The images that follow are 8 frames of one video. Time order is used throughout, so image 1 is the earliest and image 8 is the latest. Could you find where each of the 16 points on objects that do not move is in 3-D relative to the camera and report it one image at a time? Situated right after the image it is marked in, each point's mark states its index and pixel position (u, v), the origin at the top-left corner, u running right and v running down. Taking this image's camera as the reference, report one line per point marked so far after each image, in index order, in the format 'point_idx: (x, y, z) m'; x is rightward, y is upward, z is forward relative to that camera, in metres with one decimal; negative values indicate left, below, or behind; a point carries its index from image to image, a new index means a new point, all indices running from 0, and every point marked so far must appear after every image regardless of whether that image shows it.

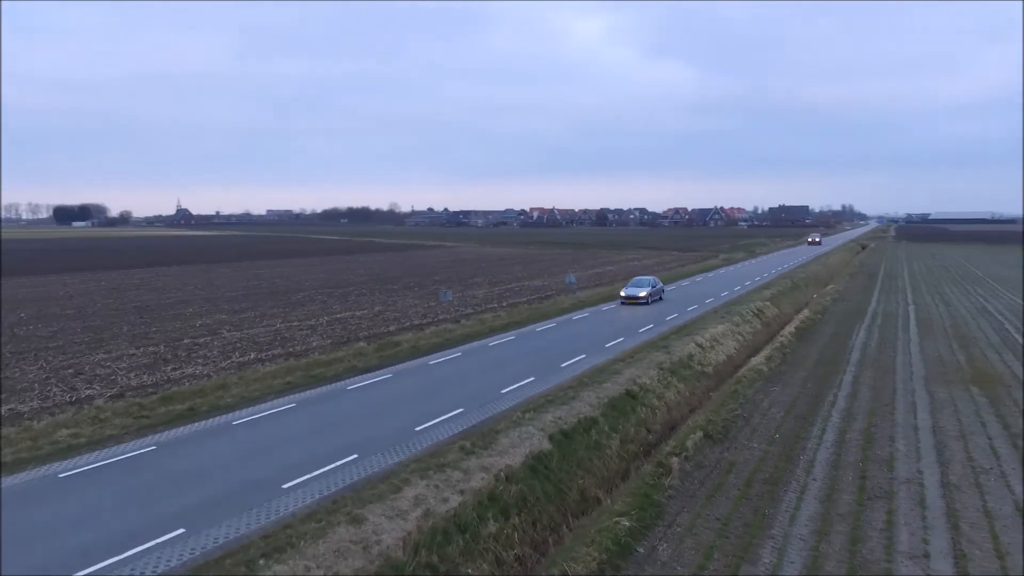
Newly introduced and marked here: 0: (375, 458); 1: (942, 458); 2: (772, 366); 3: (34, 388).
0: (-1.8, -2.1, +9.2) m
1: (+6.0, -2.4, +10.3) m
2: (+5.9, -1.8, +16.5) m
3: (-9.3, -1.9, +14.1) m
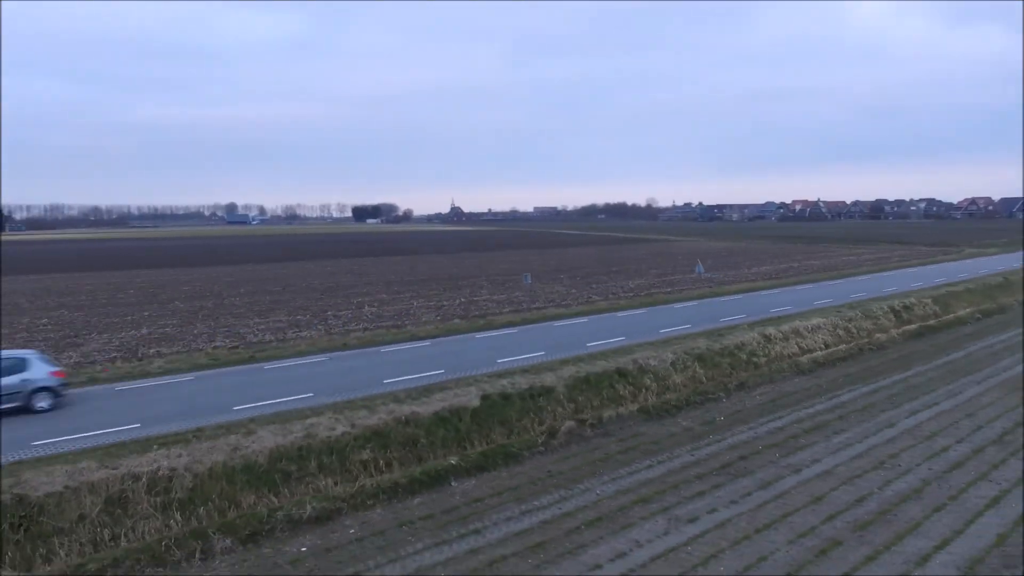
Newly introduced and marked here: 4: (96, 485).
0: (-3.0, -1.7, +11.5) m
1: (+4.7, -2.2, +9.8) m
2: (+6.7, -1.6, +15.6) m
3: (-8.4, -1.3, +18.7) m
4: (-4.5, -2.1, +8.0) m
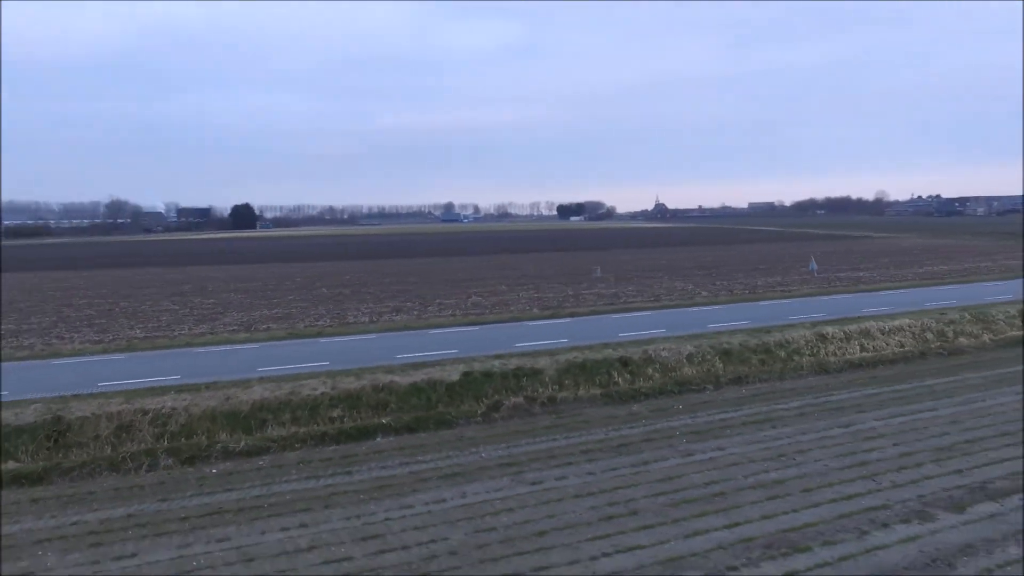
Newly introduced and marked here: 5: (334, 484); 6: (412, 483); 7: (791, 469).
0: (-3.3, -1.4, +13.6) m
1: (+3.6, -2.1, +9.8) m
2: (+7.2, -1.6, +14.8) m
3: (-6.4, -0.9, +22.1) m
4: (-5.8, -1.8, +10.7) m
5: (-2.1, -2.3, +8.5) m
6: (-1.2, -2.3, +8.5) m
7: (+3.4, -2.2, +8.8) m
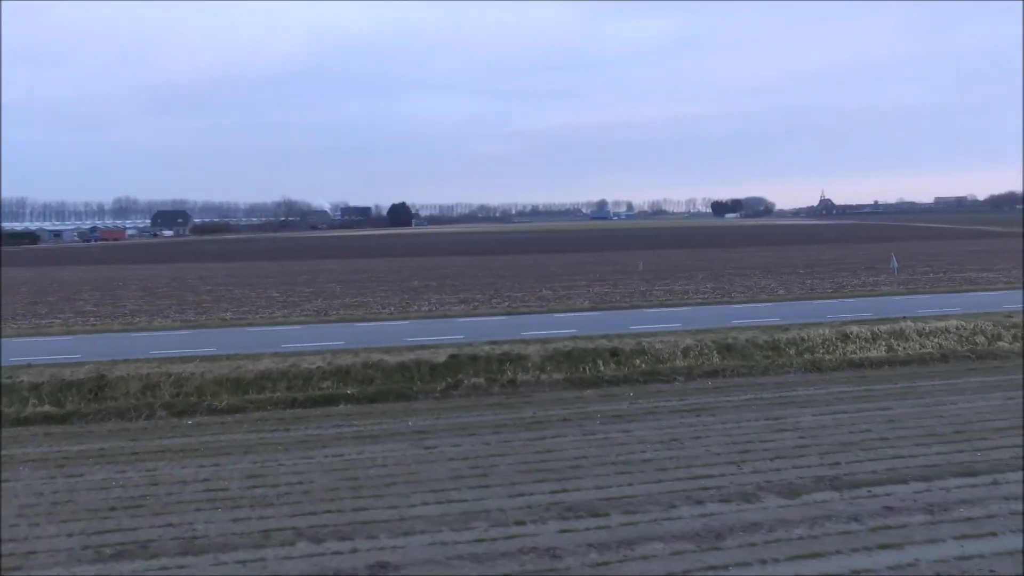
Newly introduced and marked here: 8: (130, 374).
0: (-3.5, -1.2, +15.4) m
1: (+2.4, -2.0, +10.2) m
2: (+7.0, -1.5, +14.3) m
3: (-4.7, -0.6, +24.3) m
4: (-6.6, -1.6, +13.1) m
5: (-3.4, -2.1, +10.1) m
6: (-2.5, -2.1, +9.9) m
7: (+2.0, -2.1, +9.3) m
8: (-6.8, -1.5, +13.1) m
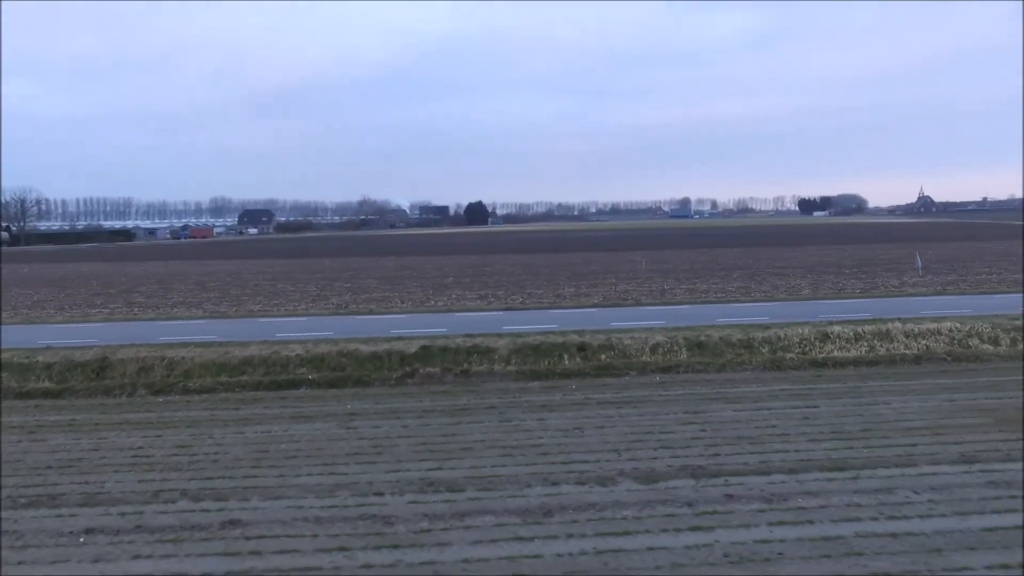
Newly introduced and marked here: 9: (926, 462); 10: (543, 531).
0: (-4.0, -1.0, +16.5) m
1: (+1.2, -1.9, +10.7) m
2: (+6.3, -1.5, +14.2) m
3: (-4.1, -0.4, +25.5) m
4: (-7.4, -1.4, +14.6) m
5: (-4.6, -1.9, +11.2) m
6: (-3.7, -2.0, +11.0) m
7: (+0.7, -2.0, +9.8) m
8: (-7.6, -1.4, +14.6) m
9: (+4.8, -2.1, +8.6) m
10: (+0.3, -2.3, +6.9) m
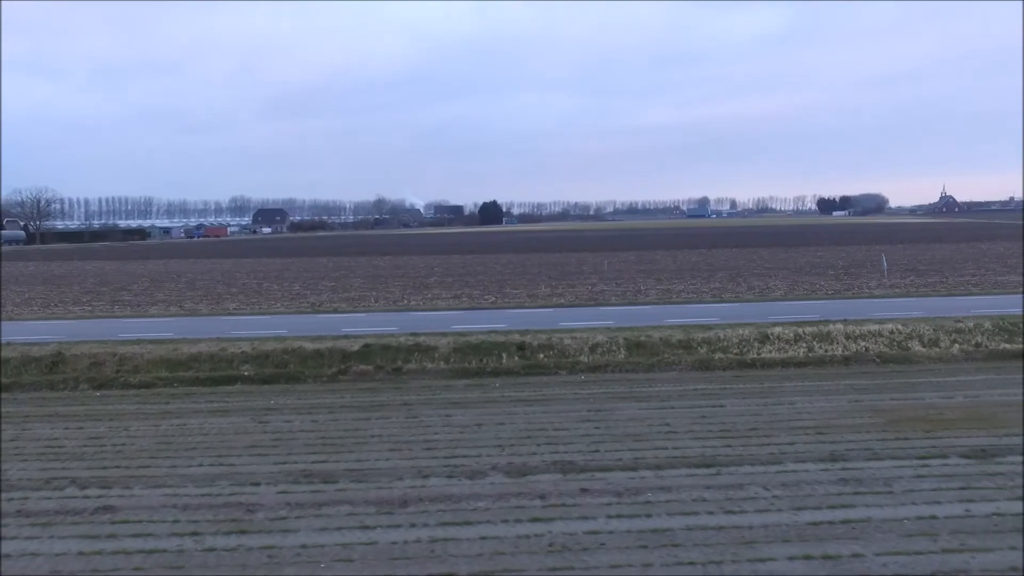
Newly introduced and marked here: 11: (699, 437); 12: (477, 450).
0: (-5.3, -1.0, +17.0) m
1: (-0.2, -1.9, +11.0) m
2: (+5.0, -1.5, +14.4) m
3: (-5.1, -0.4, +26.0) m
4: (-8.7, -1.4, +15.2) m
5: (-6.0, -1.9, +11.7) m
6: (-5.1, -1.9, +11.4) m
7: (-0.7, -2.0, +10.2) m
8: (-8.9, -1.4, +15.2) m
9: (+3.4, -2.1, +8.8) m
10: (-1.2, -2.3, +7.3) m
11: (+2.5, -2.0, +9.8) m
12: (-0.4, -2.1, +9.4) m
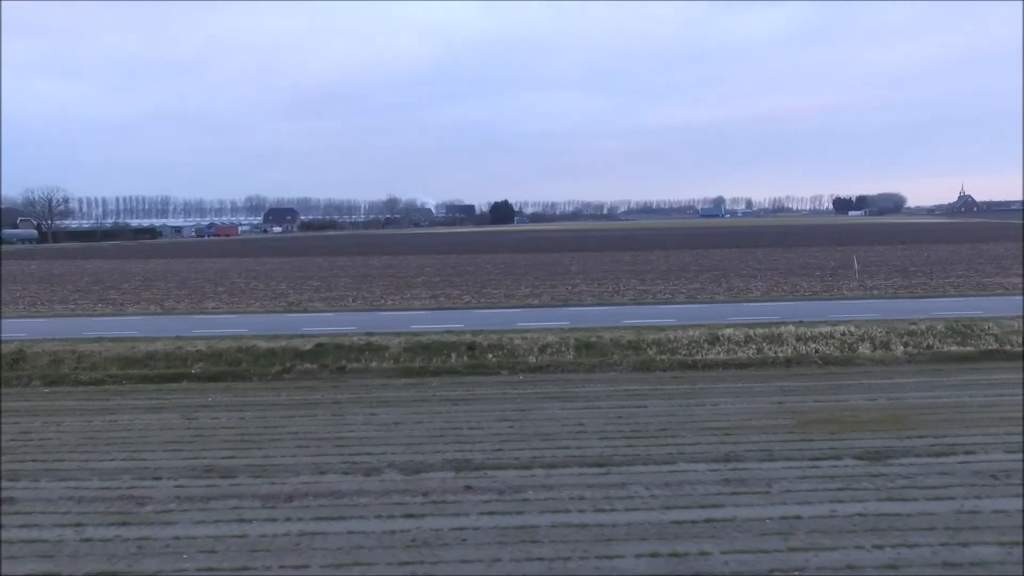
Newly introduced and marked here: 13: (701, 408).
0: (-6.3, -1.0, +17.3) m
1: (-1.4, -2.0, +11.2) m
2: (+3.8, -1.5, +14.5) m
3: (-5.9, -0.4, +26.3) m
4: (-9.8, -1.4, +15.6) m
5: (-7.1, -1.9, +12.1) m
6: (-6.3, -1.9, +11.8) m
7: (-2.0, -2.1, +10.4) m
8: (-10.0, -1.3, +15.6) m
9: (+2.1, -2.1, +9.0) m
10: (-2.5, -2.3, +7.6) m
11: (+1.3, -2.0, +10.0) m
12: (-1.7, -2.1, +9.6) m
13: (+3.0, -1.9, +11.4) m
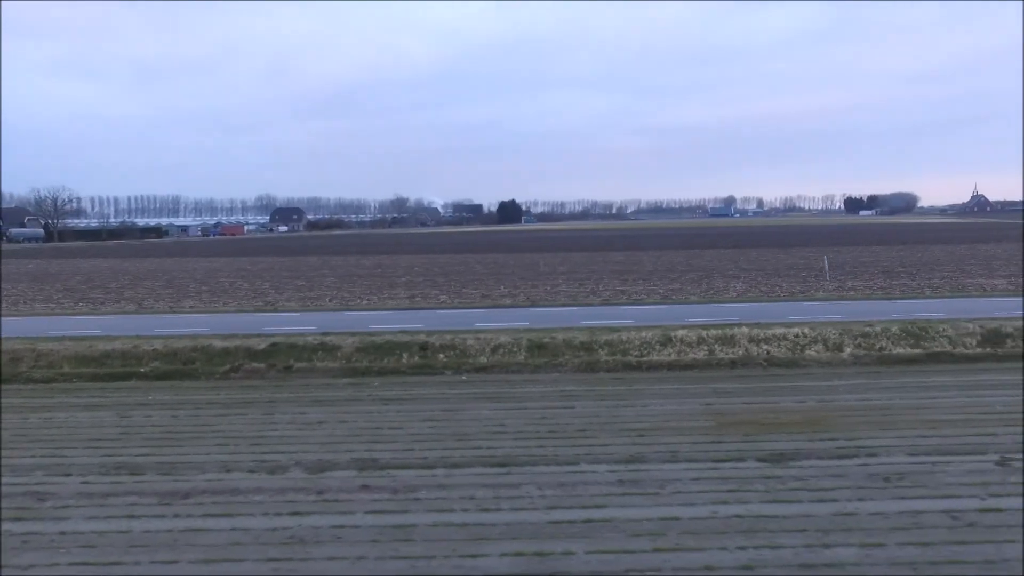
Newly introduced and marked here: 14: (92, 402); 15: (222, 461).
0: (-7.4, -1.0, +17.6) m
1: (-2.5, -2.0, +11.4) m
2: (+2.8, -1.6, +14.5) m
3: (-6.8, -0.4, +26.5) m
4: (-10.8, -1.3, +15.9) m
5: (-8.3, -1.9, +12.3) m
6: (-7.4, -2.0, +12.0) m
7: (-3.1, -2.1, +10.5) m
8: (-11.1, -1.3, +15.9) m
9: (+0.9, -2.1, +9.0) m
10: (-3.7, -2.4, +7.7) m
11: (+0.1, -2.1, +10.1) m
12: (-2.8, -2.1, +9.8) m
13: (+1.9, -1.9, +11.4) m
14: (-7.0, -1.9, +12.2) m
15: (-3.6, -2.2, +9.2) m
